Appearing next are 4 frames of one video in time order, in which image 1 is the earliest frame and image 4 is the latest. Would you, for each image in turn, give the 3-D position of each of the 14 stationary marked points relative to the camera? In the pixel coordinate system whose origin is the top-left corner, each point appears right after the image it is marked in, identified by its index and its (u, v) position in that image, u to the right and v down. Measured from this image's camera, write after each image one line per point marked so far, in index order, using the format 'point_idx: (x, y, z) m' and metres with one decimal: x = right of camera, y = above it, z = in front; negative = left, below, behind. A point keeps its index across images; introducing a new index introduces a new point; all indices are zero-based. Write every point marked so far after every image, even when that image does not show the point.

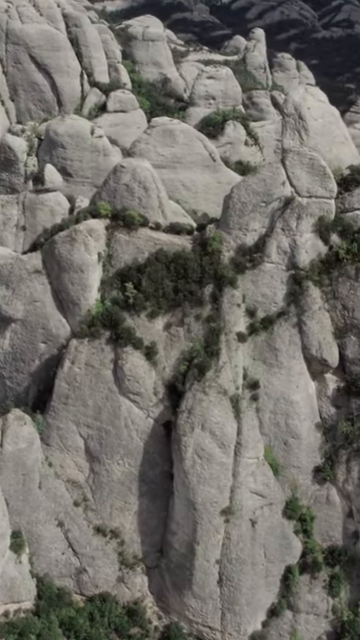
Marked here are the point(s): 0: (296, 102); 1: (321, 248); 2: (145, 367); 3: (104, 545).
0: (+2.7, +5.1, +15.6) m
1: (+3.2, +1.6, +14.9) m
2: (-0.8, -1.1, +15.8) m
3: (-1.9, -5.7, +16.7) m
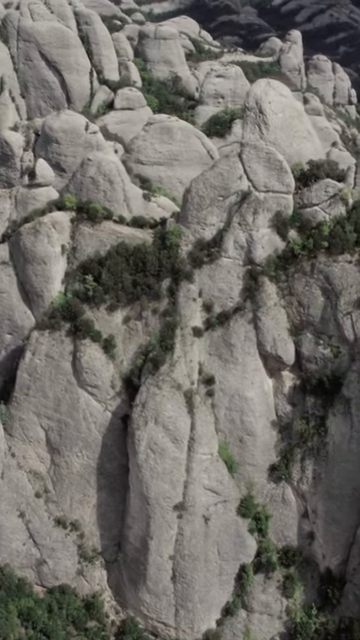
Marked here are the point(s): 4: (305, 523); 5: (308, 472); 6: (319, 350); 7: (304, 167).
0: (+1.8, +5.2, +15.4) m
1: (+2.2, +1.7, +14.7) m
2: (-1.8, -1.0, +15.8) m
3: (-2.9, -5.5, +16.7) m
4: (+2.9, -4.7, +15.4) m
5: (+2.9, -3.4, +14.9) m
6: (+3.0, -0.7, +14.4) m
7: (+2.8, +3.5, +15.2) m
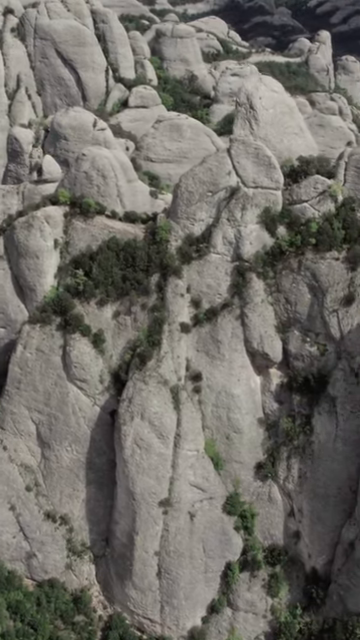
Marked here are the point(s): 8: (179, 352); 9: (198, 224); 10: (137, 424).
0: (+1.6, +5.3, +15.3) m
1: (+1.9, +1.8, +14.6) m
2: (-2.1, -0.8, +15.8) m
3: (-3.2, -5.4, +16.8) m
4: (+2.6, -4.7, +15.2) m
5: (+2.5, -3.4, +14.8) m
6: (+2.7, -0.6, +14.3) m
7: (+2.6, +3.6, +15.1) m
8: (0.0, -0.7, +14.9) m
9: (+0.4, +2.2, +15.1) m
10: (-1.0, -2.3, +14.7) m
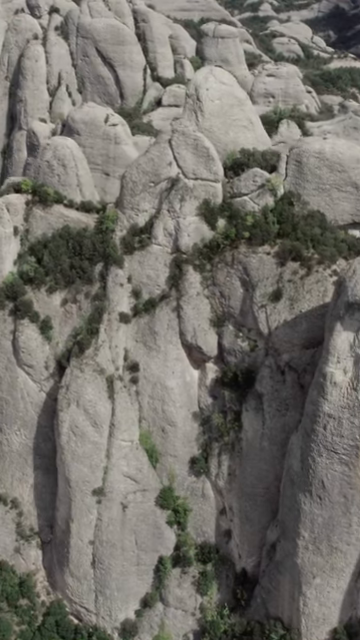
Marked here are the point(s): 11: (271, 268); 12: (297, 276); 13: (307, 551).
0: (+0.5, +5.4, +15.2) m
1: (+0.6, +1.9, +14.5) m
2: (-3.4, -0.5, +16.0) m
3: (-4.7, -5.0, +17.1) m
4: (+1.0, -4.5, +15.0) m
5: (+1.0, -3.3, +14.5) m
6: (+1.3, -0.5, +14.0) m
7: (+1.4, +3.7, +14.9) m
8: (-1.4, -0.5, +15.0) m
9: (-0.8, +2.4, +15.1) m
10: (-2.5, -2.0, +14.8) m
11: (+1.9, +1.1, +13.4) m
12: (+2.3, +0.9, +13.1) m
13: (+2.4, -4.4, +12.5) m
